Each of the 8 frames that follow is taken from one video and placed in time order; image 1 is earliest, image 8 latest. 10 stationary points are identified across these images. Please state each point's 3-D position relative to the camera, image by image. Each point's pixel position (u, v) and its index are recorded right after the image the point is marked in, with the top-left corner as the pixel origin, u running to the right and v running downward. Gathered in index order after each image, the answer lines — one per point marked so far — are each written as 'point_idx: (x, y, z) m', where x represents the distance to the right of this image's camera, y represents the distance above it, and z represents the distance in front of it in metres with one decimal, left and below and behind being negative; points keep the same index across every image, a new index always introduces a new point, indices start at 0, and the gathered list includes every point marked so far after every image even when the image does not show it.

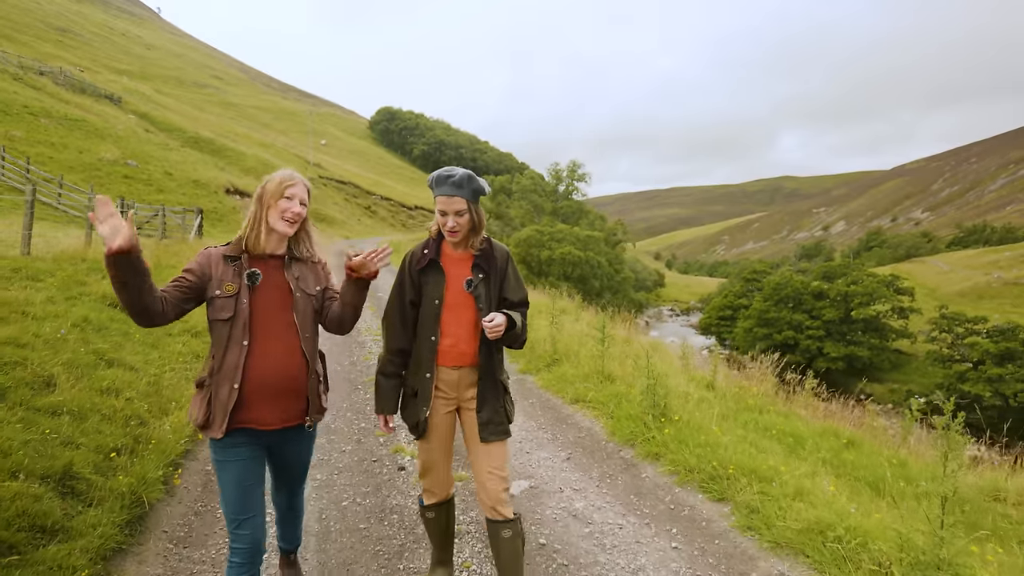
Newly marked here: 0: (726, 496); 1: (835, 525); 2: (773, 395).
0: (+2.1, -2.1, +4.9) m
1: (+2.7, -2.0, +4.2) m
2: (+4.4, -1.8, +8.1) m
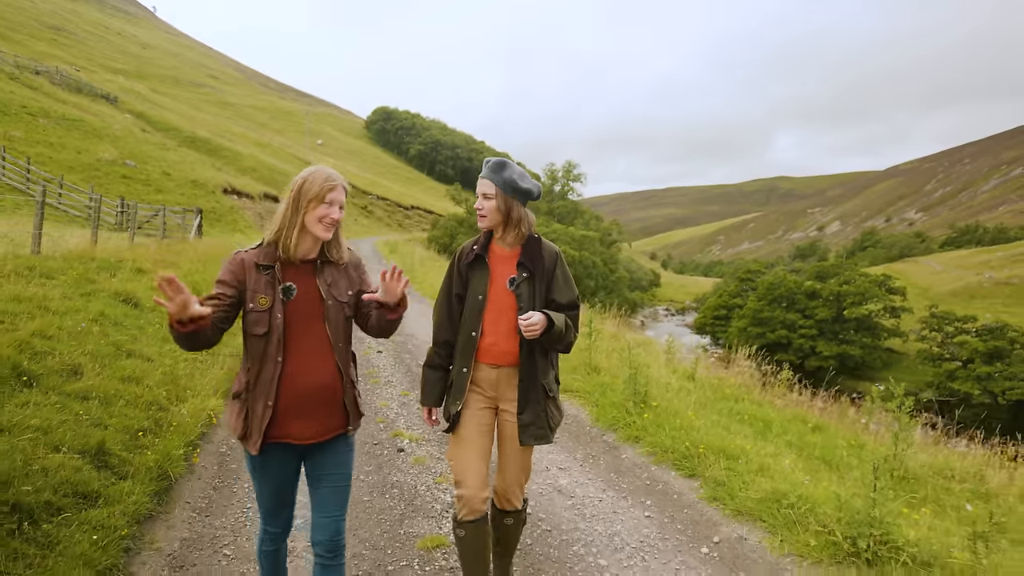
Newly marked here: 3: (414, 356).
0: (+2.0, -2.0, +5.4) m
1: (+2.6, -1.9, +4.7) m
2: (+4.3, -1.7, +8.6) m
3: (-2.1, -1.4, +10.6) m
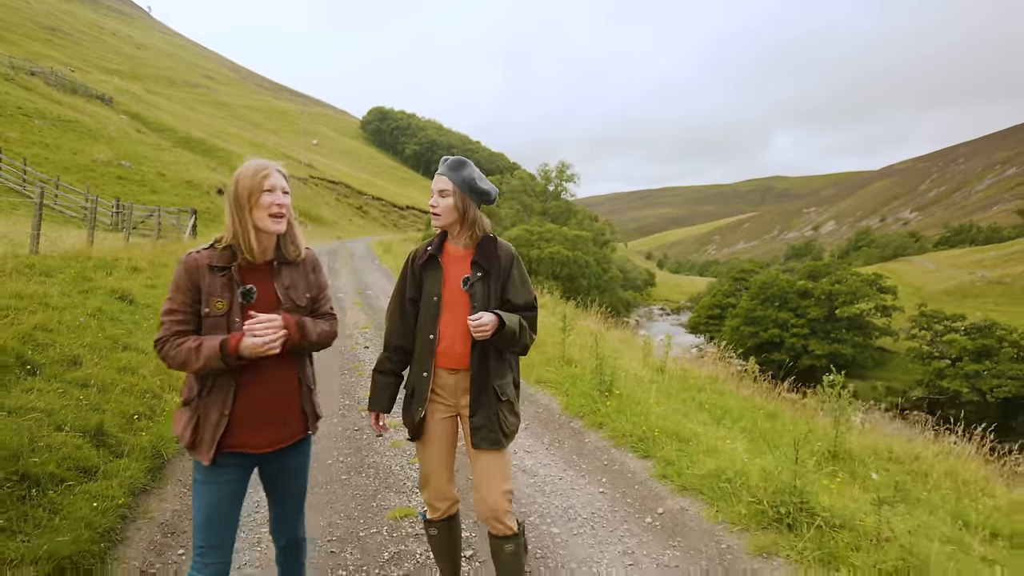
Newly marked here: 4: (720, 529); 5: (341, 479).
0: (+1.6, -2.0, +5.8) m
1: (+2.2, -1.9, +5.1) m
2: (+3.9, -1.7, +9.1) m
3: (-2.5, -1.4, +11.0) m
4: (+1.9, -2.2, +4.4) m
5: (-1.9, -2.1, +5.4) m
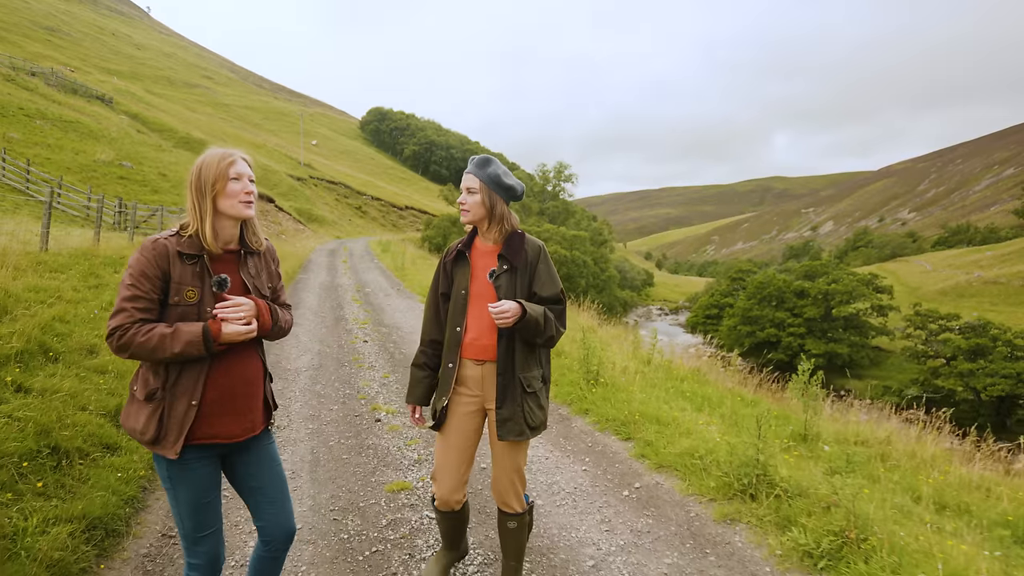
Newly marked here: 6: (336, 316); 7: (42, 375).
0: (+1.5, -1.9, +6.2) m
1: (+2.1, -1.8, +5.5) m
2: (+3.7, -1.6, +9.5) m
3: (-2.7, -1.3, +11.4) m
4: (+1.7, -2.1, +4.8) m
5: (-2.0, -2.0, +5.8) m
6: (-5.1, -0.8, +14.2) m
7: (-5.1, -1.0, +5.4) m
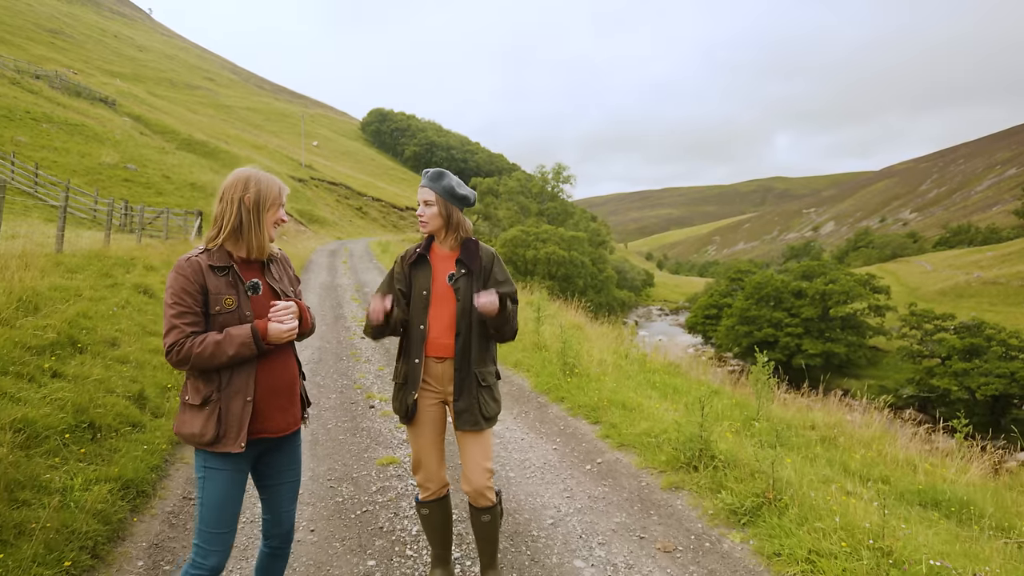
0: (+1.2, -1.9, +6.9) m
1: (+1.8, -1.8, +6.2) m
2: (+3.5, -1.6, +10.2) m
3: (-2.9, -1.3, +12.1) m
4: (+1.5, -2.1, +5.5) m
5: (-2.3, -2.0, +6.5) m
6: (-5.3, -0.8, +14.9) m
7: (-5.4, -0.9, +6.1) m
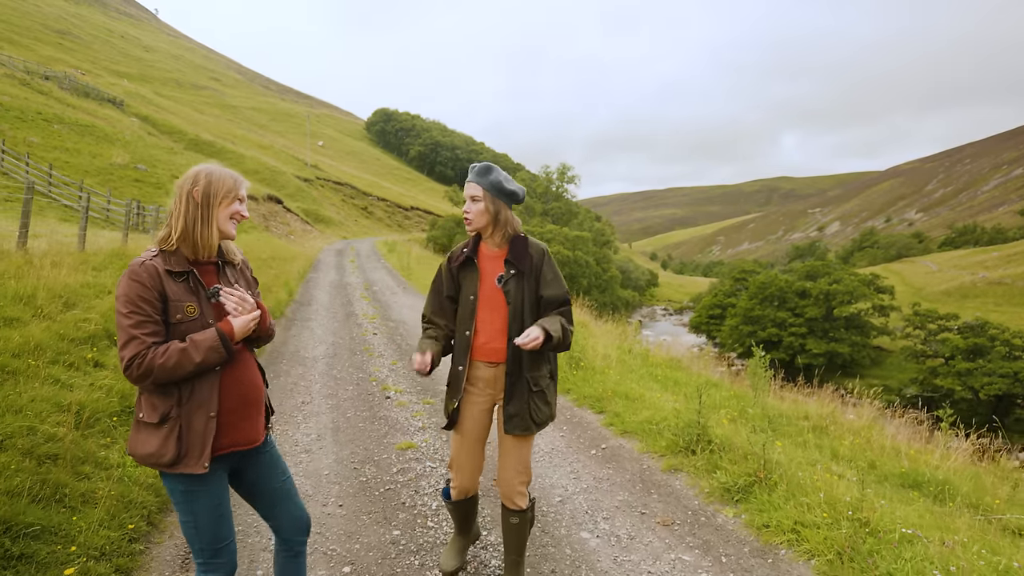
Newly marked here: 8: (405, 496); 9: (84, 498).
0: (+1.4, -1.8, +7.3) m
1: (+2.0, -1.7, +6.6) m
2: (+3.6, -1.5, +10.5) m
3: (-2.8, -1.2, +12.5) m
4: (+1.6, -2.0, +5.9) m
5: (-2.1, -1.9, +6.9) m
6: (-5.1, -0.7, +15.3) m
7: (-5.3, -0.9, +6.5) m
8: (-1.1, -2.2, +5.1) m
9: (-3.5, -1.7, +4.0) m
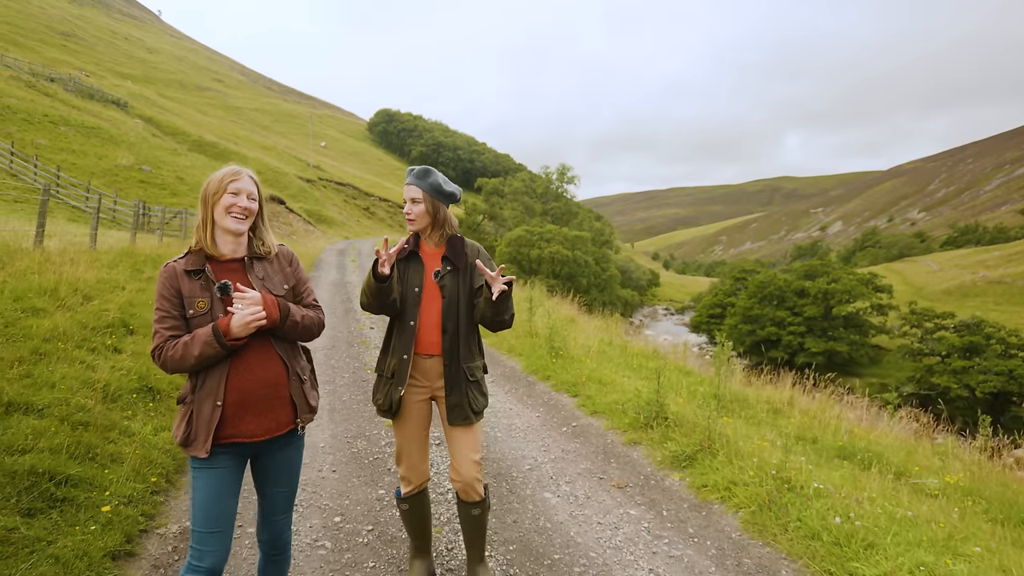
0: (+1.1, -1.7, +7.9) m
1: (+1.7, -1.6, +7.3) m
2: (+3.3, -1.4, +11.2) m
3: (-3.0, -1.1, +13.2) m
4: (+1.3, -1.9, +6.6) m
5: (-2.4, -1.8, +7.5) m
6: (-5.4, -0.6, +16.0) m
7: (-5.6, -0.8, +7.2) m
8: (-1.4, -2.1, +5.8) m
9: (-3.8, -1.6, +4.7) m
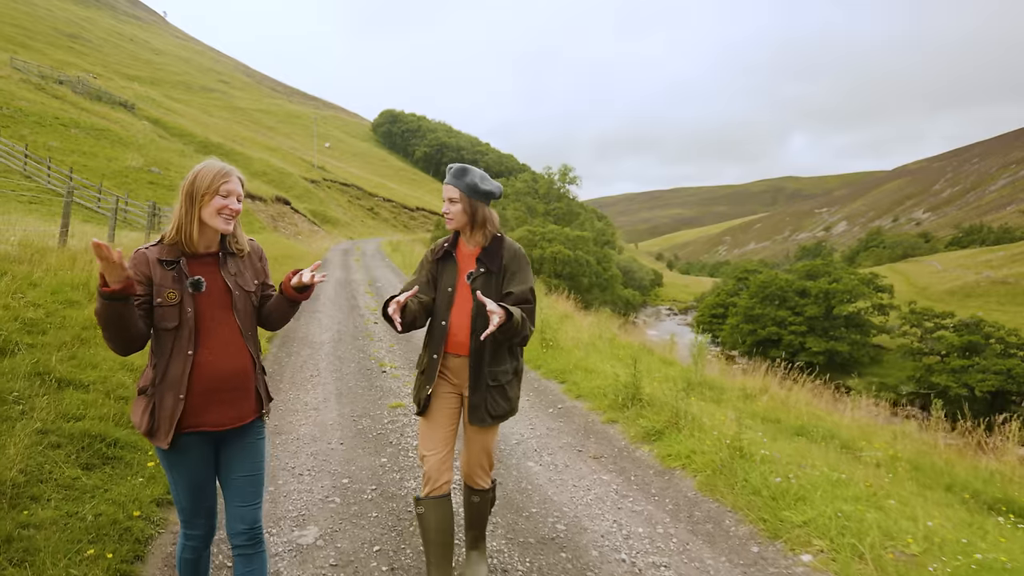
0: (+0.9, -1.6, +8.6) m
1: (+1.5, -1.5, +7.9) m
2: (+3.2, -1.3, +11.8) m
3: (-3.1, -1.0, +13.9) m
4: (+1.1, -1.8, +7.2) m
5: (-2.6, -1.7, +8.2) m
6: (-5.5, -0.5, +16.7) m
7: (-5.7, -0.7, +7.9) m
8: (-1.6, -2.0, +6.5) m
9: (-4.0, -1.5, +5.4) m
